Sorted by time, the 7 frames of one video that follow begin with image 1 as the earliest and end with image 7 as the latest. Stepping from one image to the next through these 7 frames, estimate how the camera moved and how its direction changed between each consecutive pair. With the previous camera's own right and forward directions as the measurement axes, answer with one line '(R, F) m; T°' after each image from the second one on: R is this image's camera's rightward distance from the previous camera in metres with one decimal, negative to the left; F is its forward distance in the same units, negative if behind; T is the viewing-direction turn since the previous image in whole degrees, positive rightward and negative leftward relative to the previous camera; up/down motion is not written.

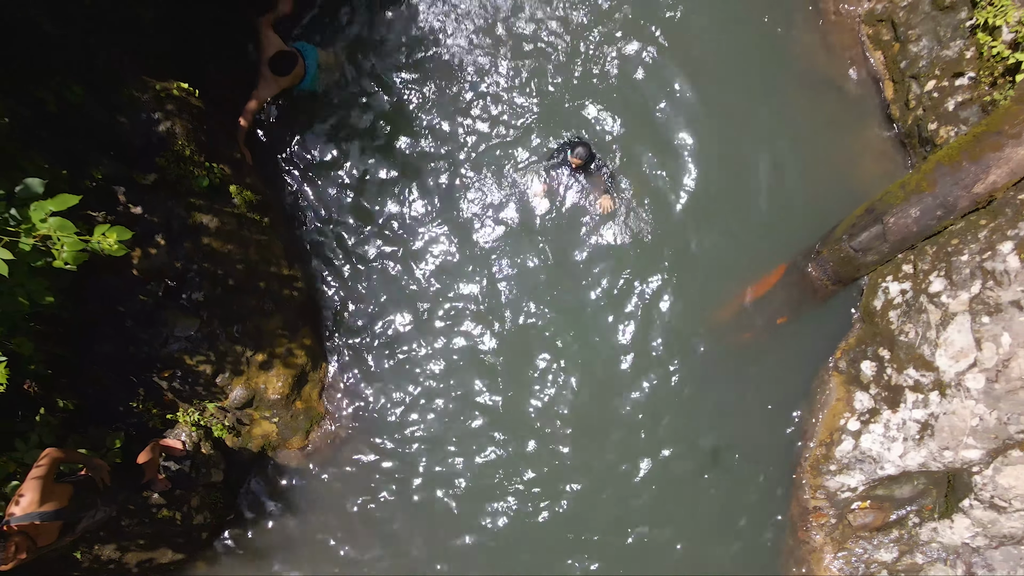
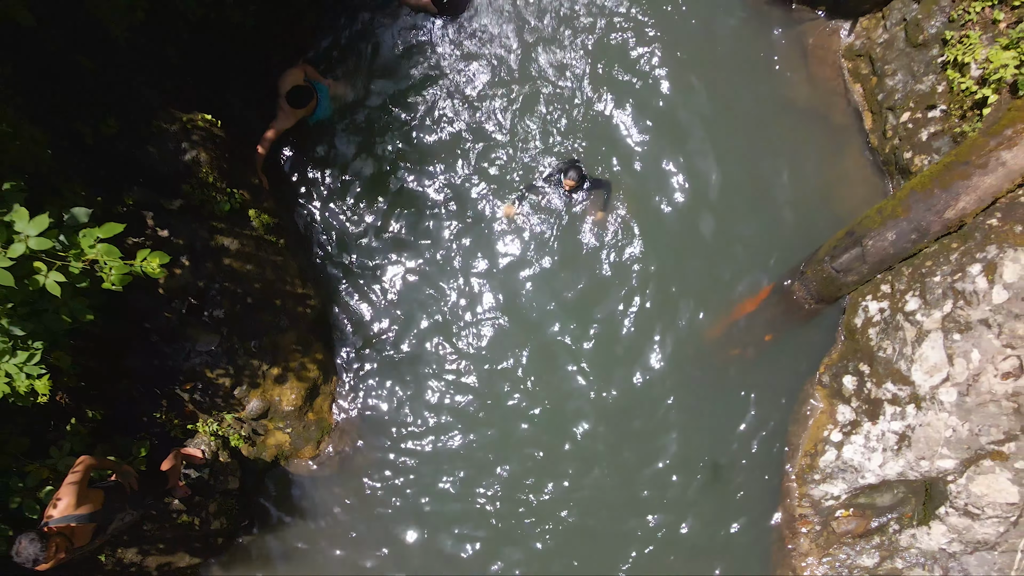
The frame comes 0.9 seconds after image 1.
(0.0, -0.3) m; 0°
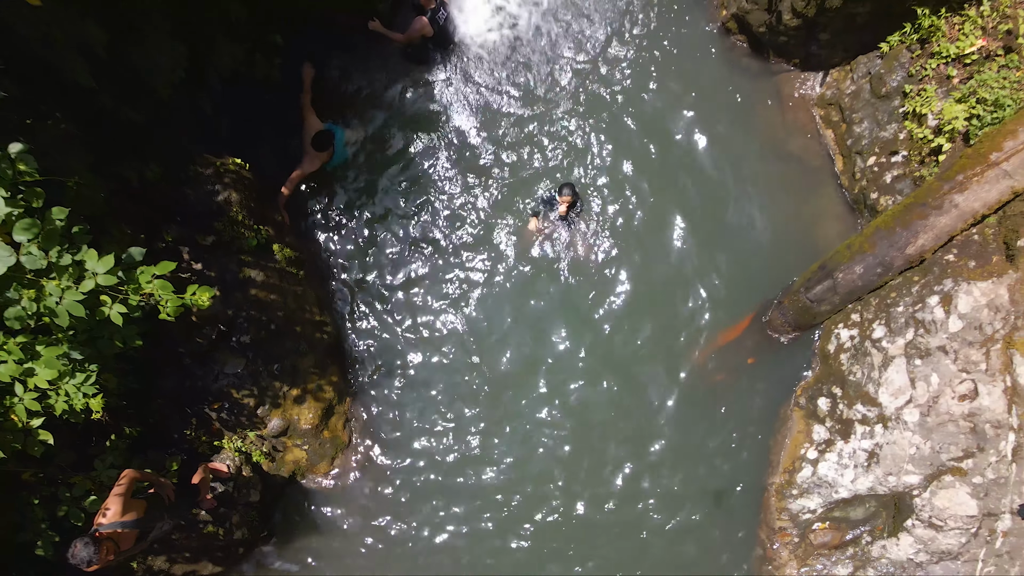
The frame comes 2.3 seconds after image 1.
(0.0, -0.5) m; 0°
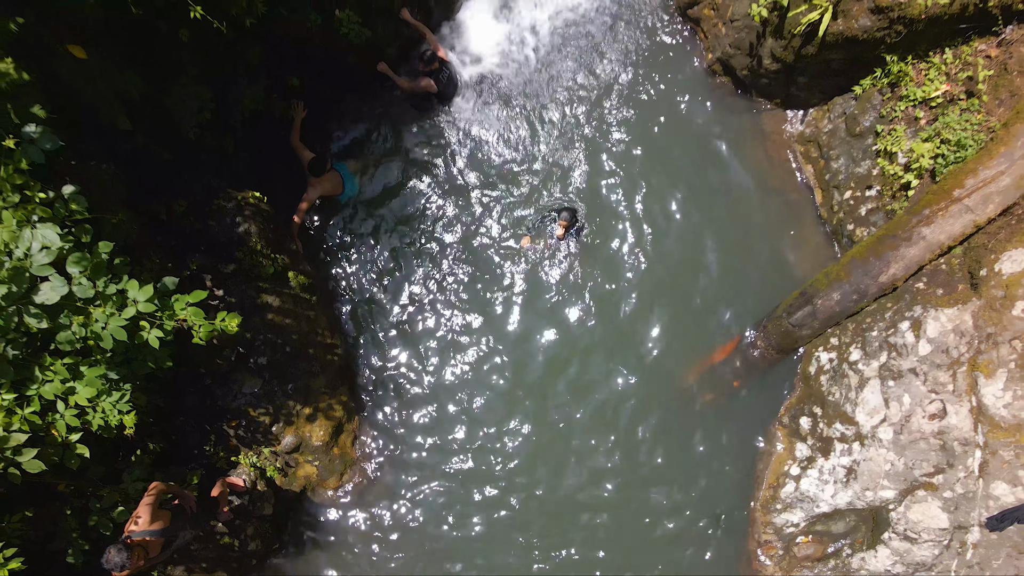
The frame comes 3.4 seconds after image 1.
(0.0, -0.4) m; 0°
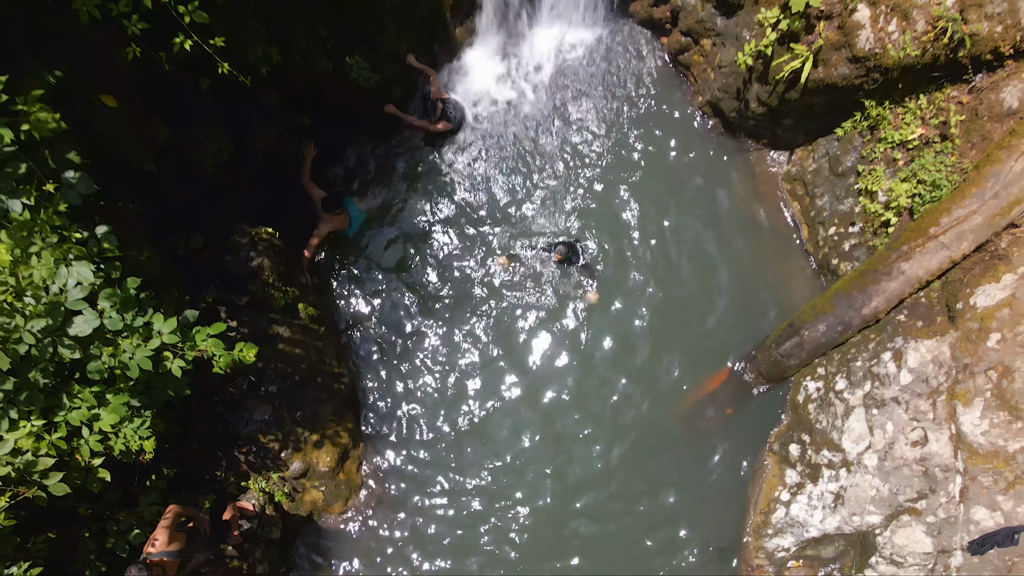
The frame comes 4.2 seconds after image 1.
(0.0, -0.3) m; 0°
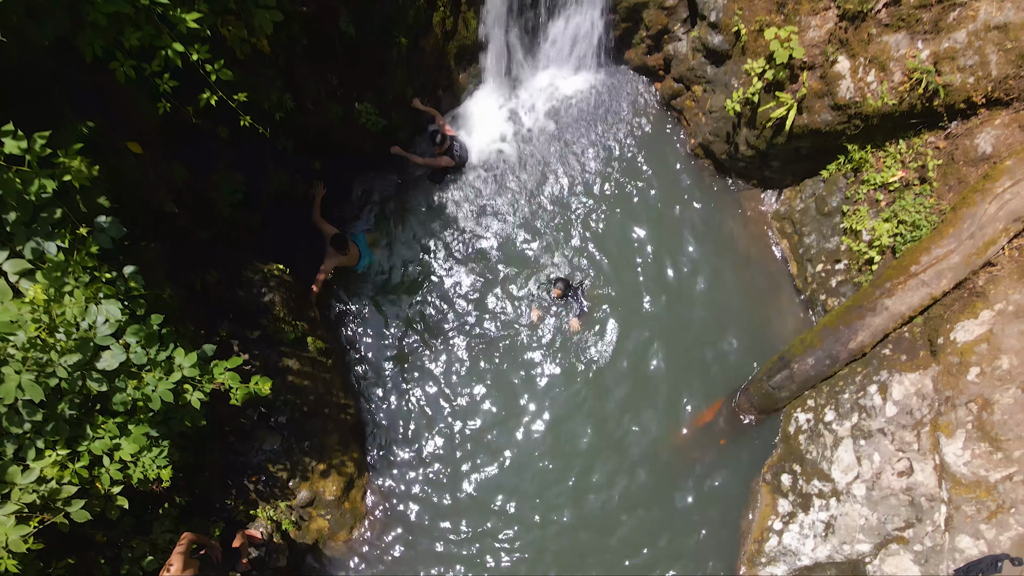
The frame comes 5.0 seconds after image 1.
(0.0, -0.3) m; 0°
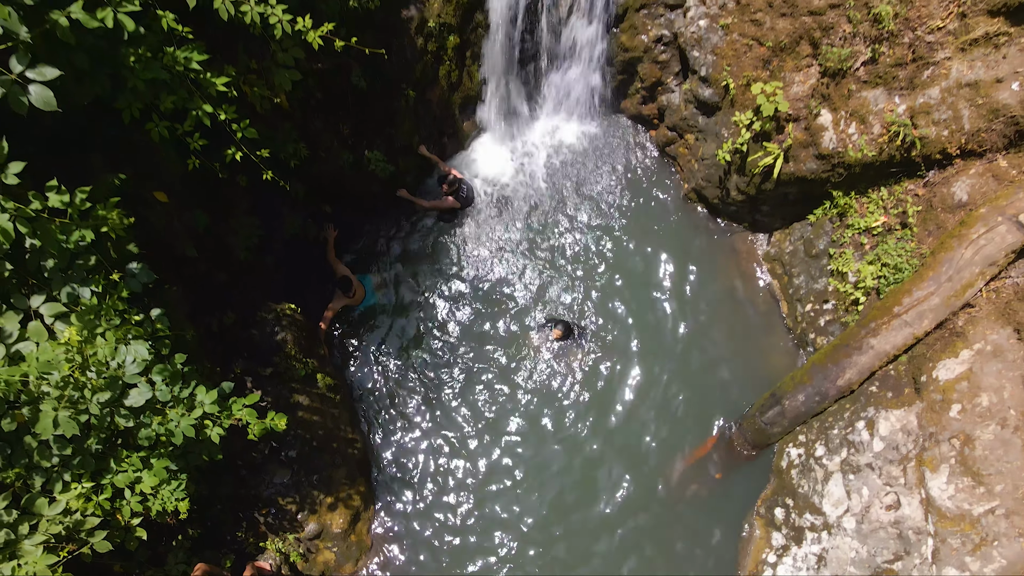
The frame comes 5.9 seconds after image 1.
(0.0, -0.3) m; 0°
